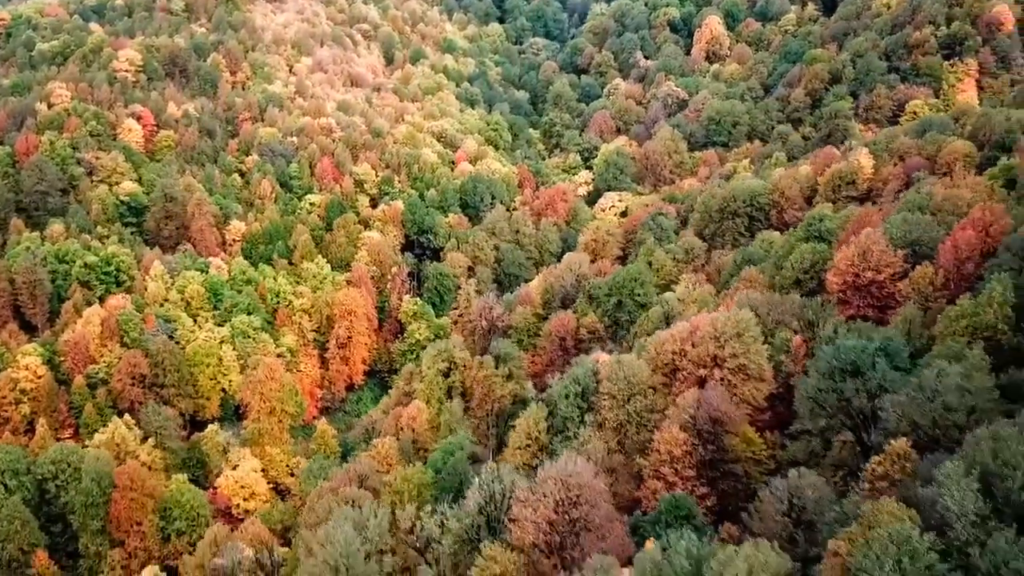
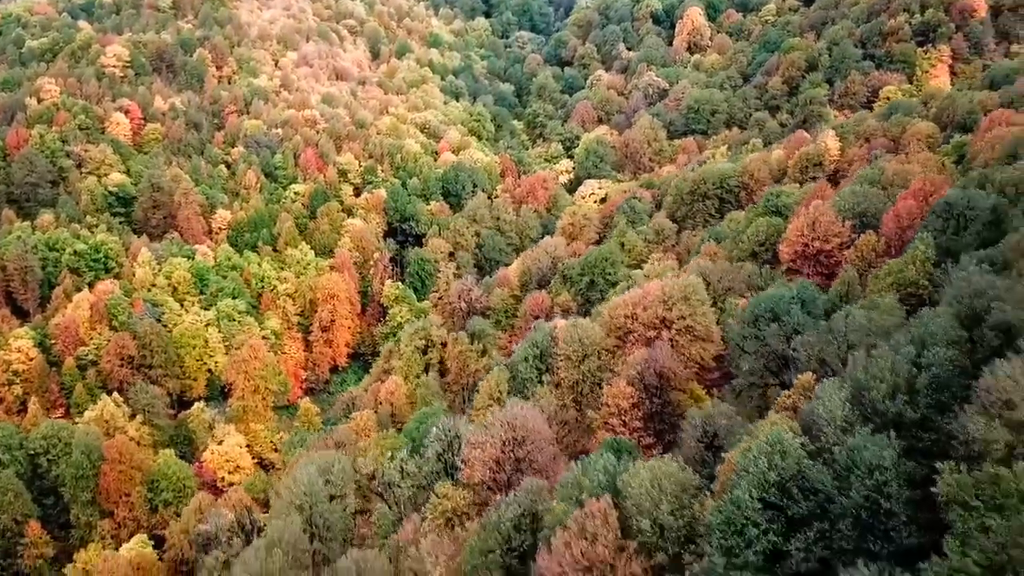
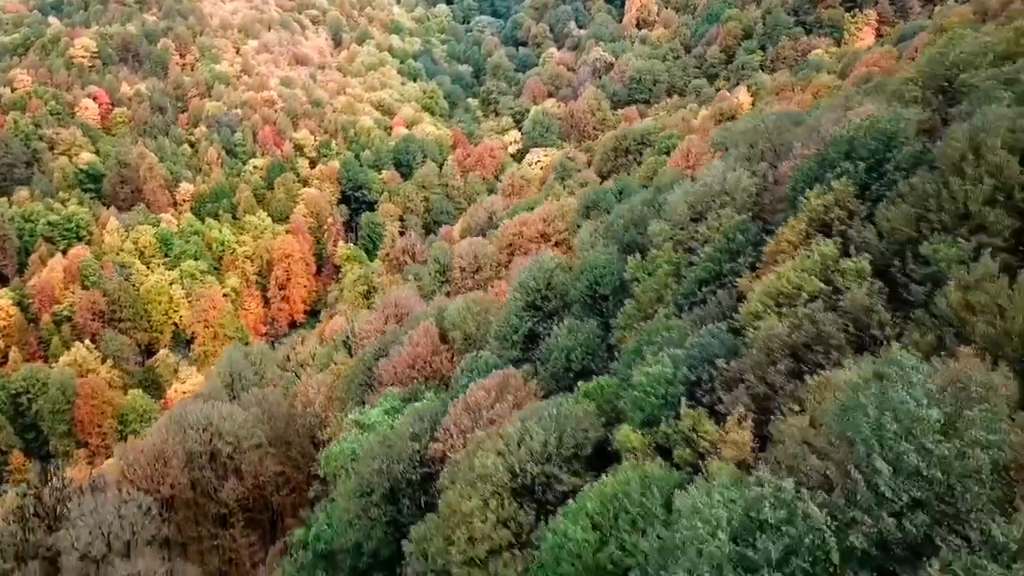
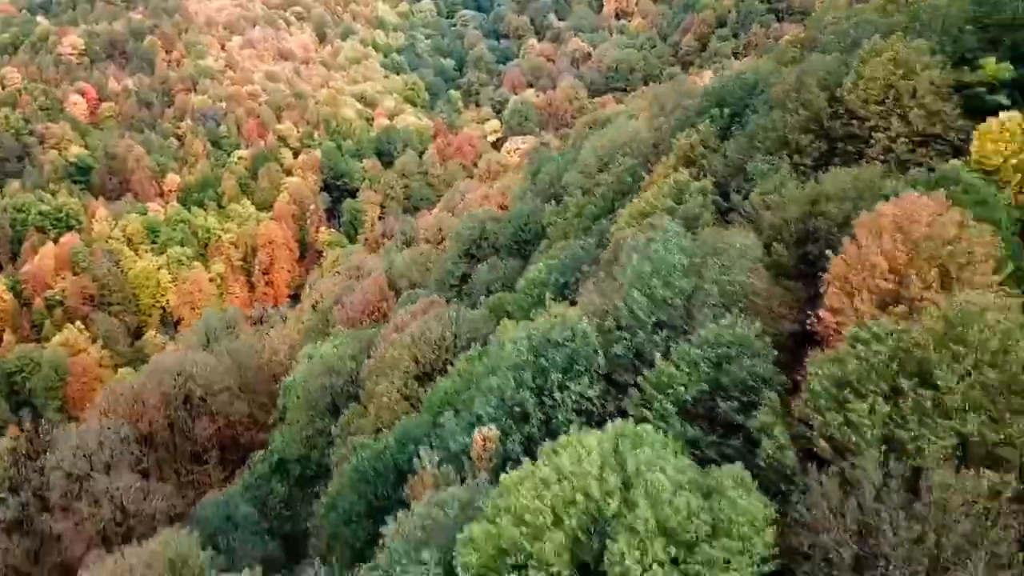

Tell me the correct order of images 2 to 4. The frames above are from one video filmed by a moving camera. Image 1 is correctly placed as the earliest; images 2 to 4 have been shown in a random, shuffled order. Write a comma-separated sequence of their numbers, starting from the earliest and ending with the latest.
2, 3, 4
